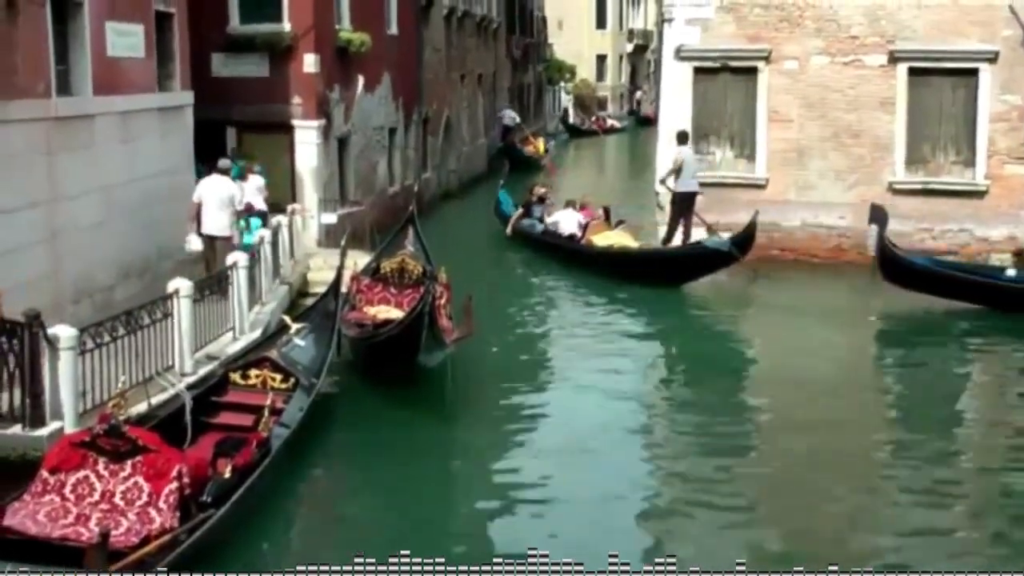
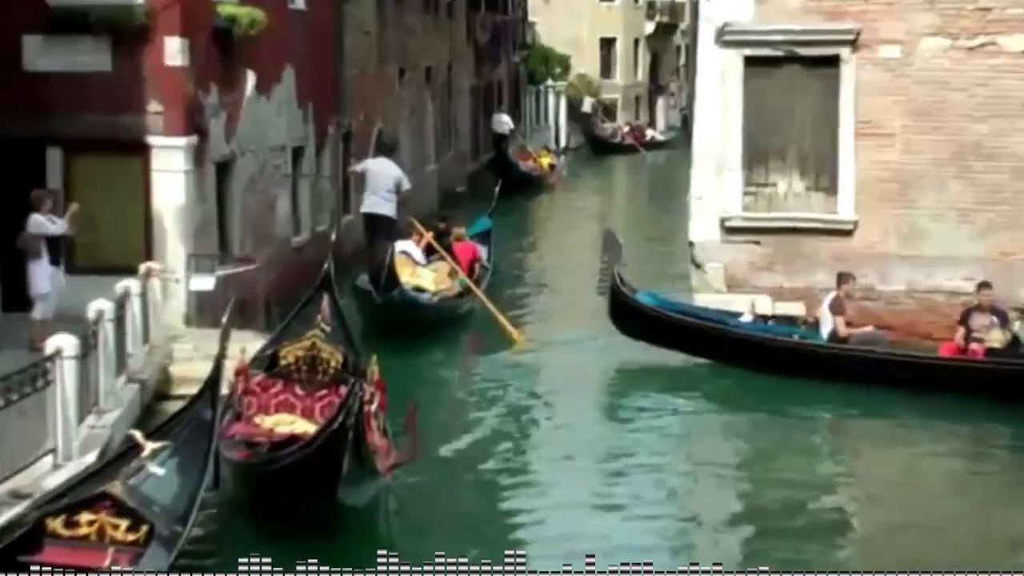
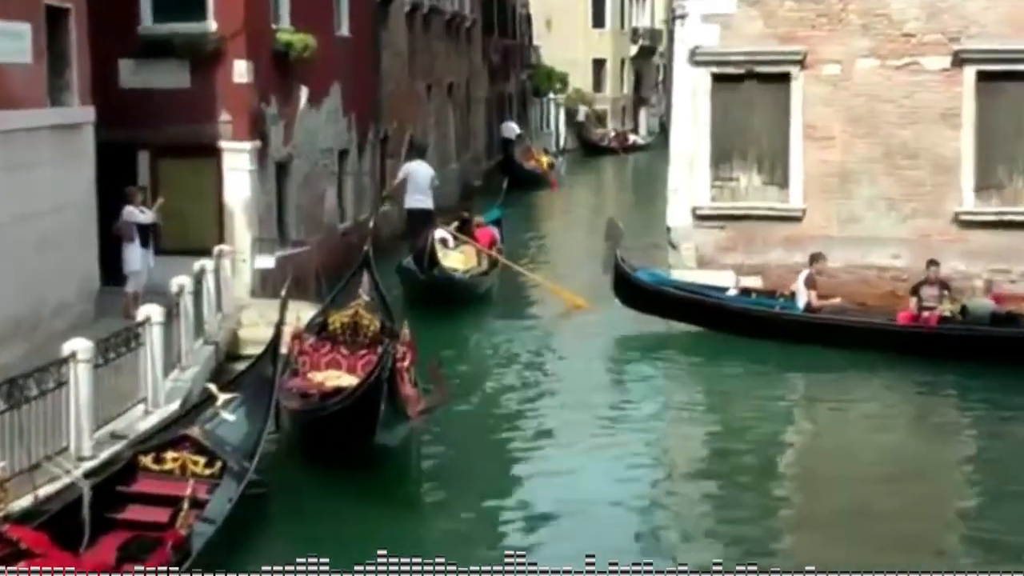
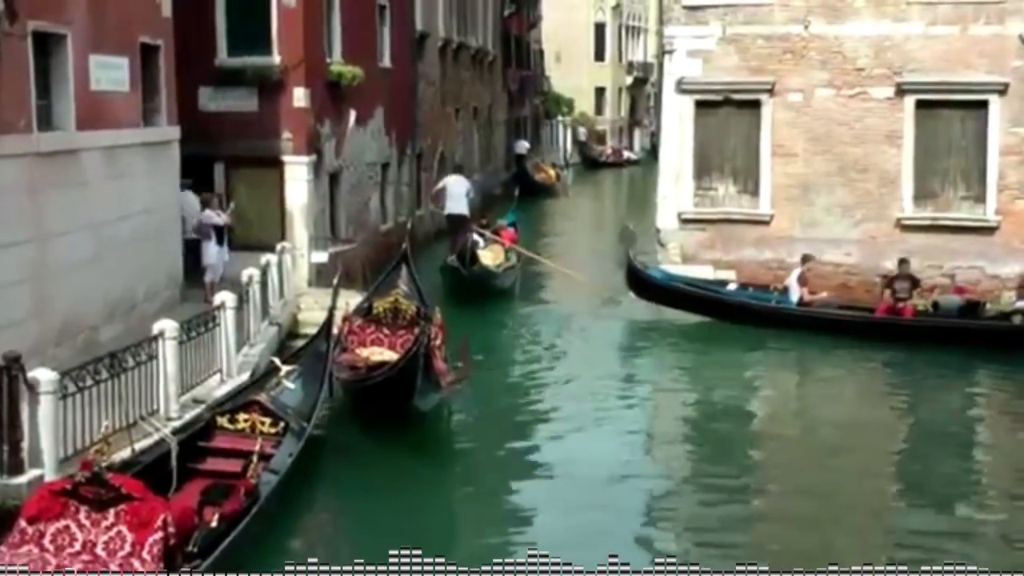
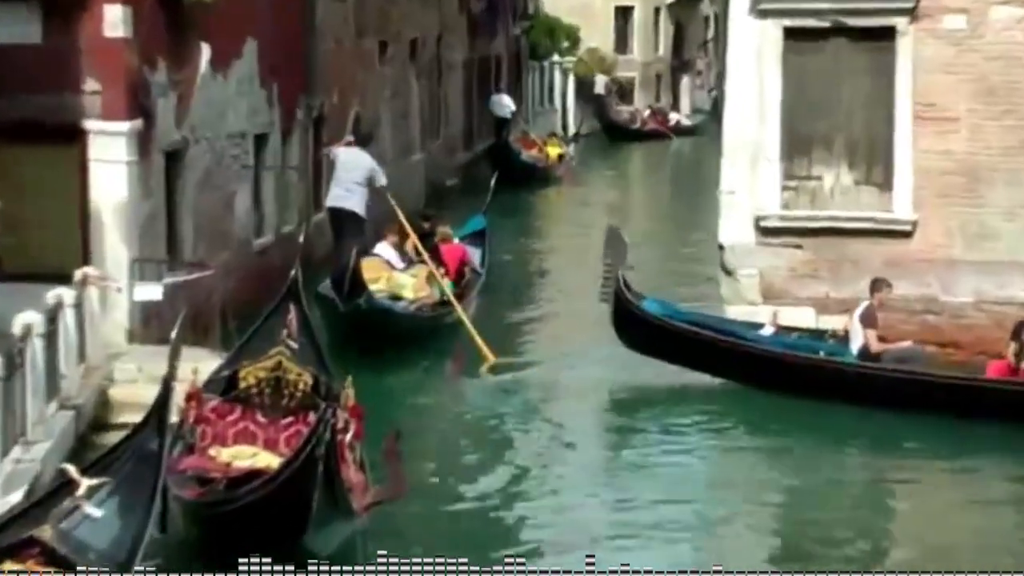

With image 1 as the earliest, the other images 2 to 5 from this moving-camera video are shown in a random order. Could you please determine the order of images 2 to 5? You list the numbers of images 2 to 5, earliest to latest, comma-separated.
4, 3, 2, 5
